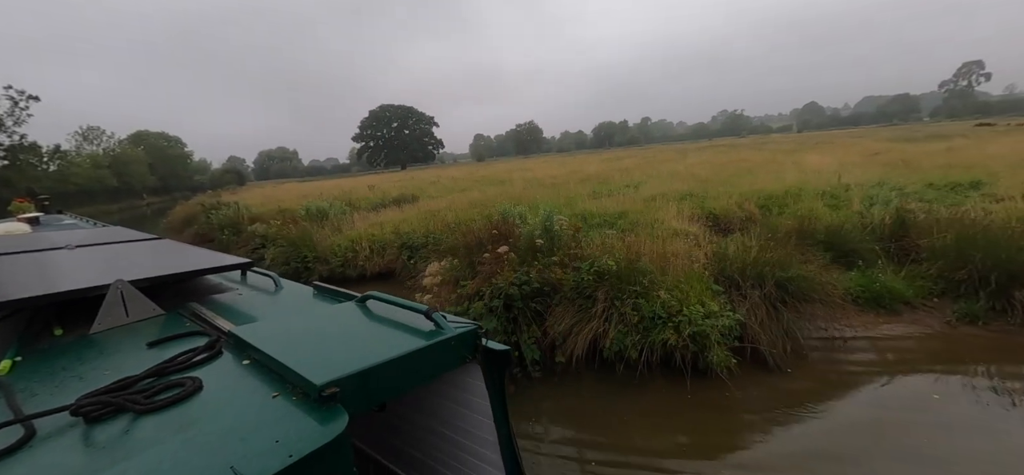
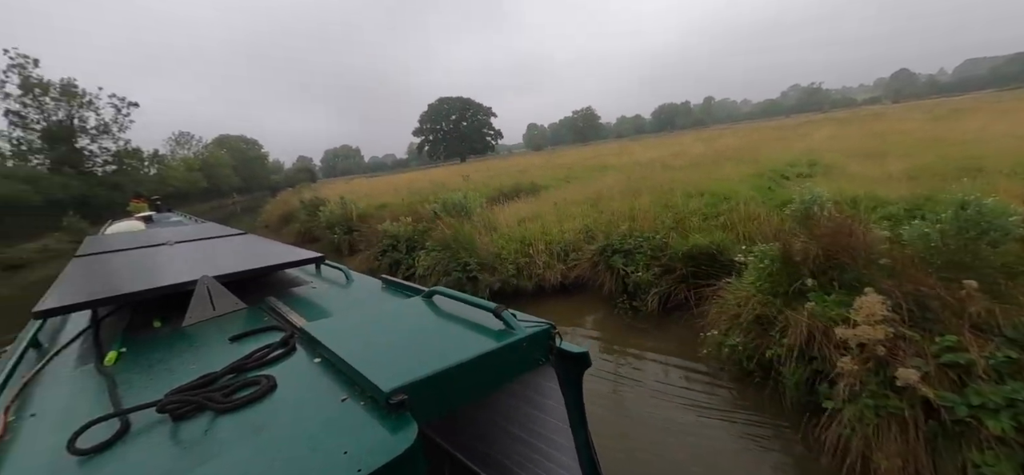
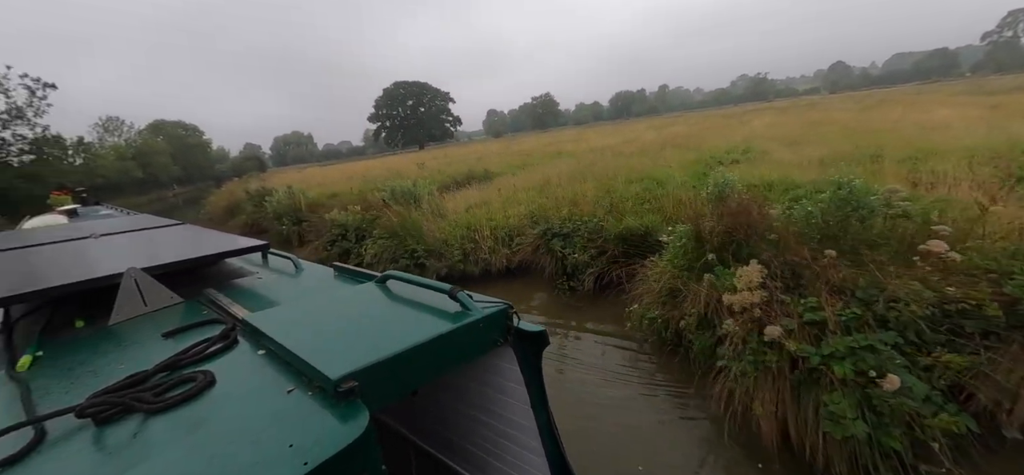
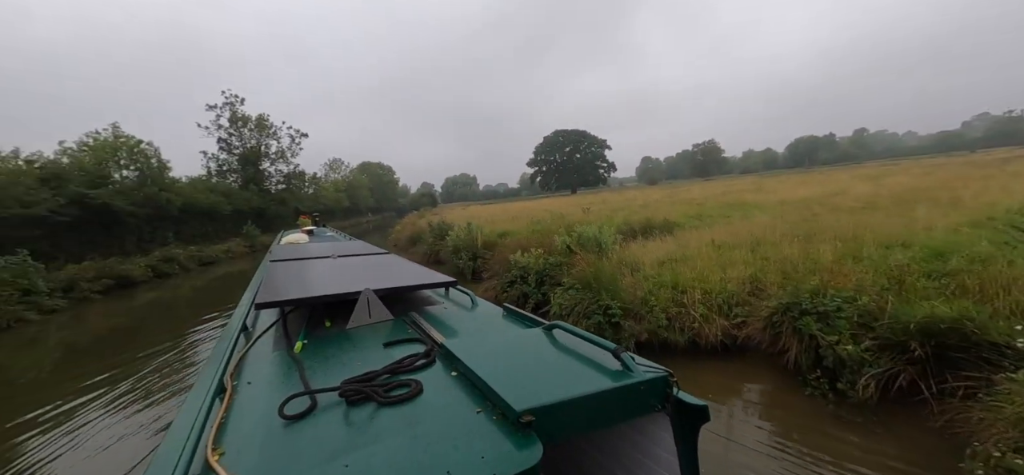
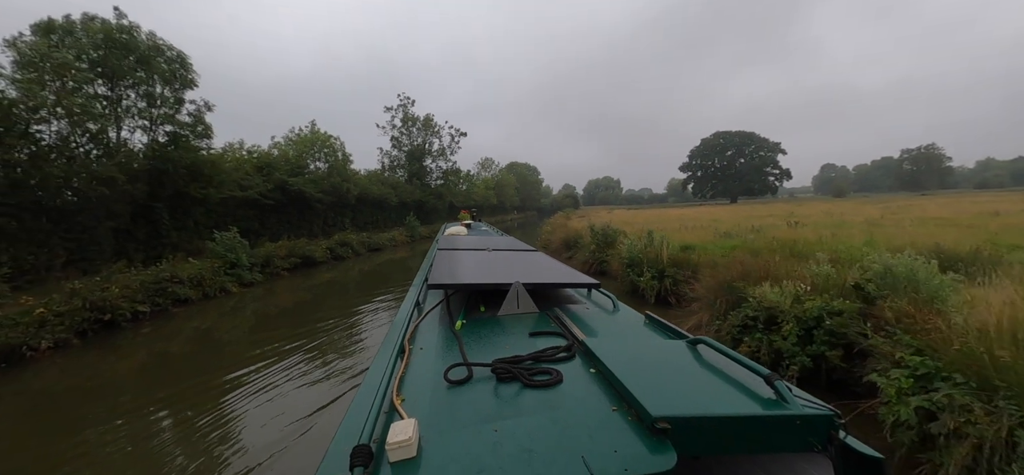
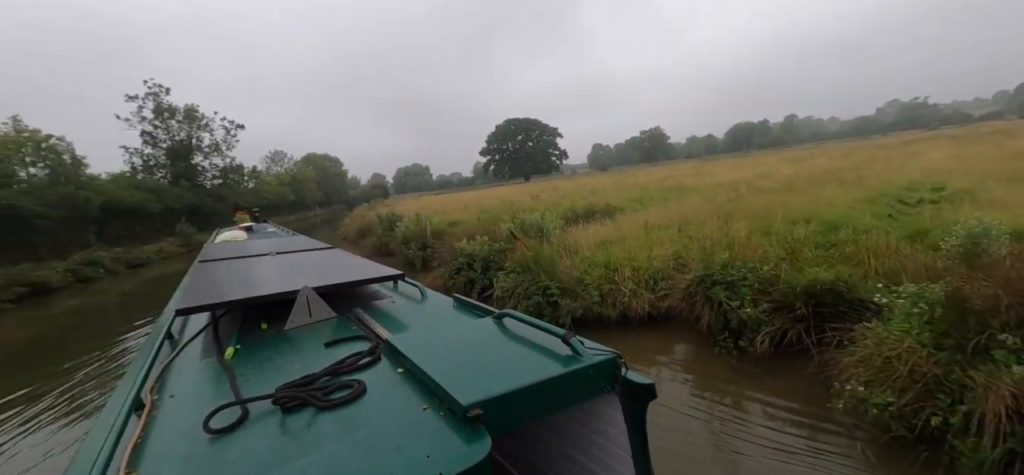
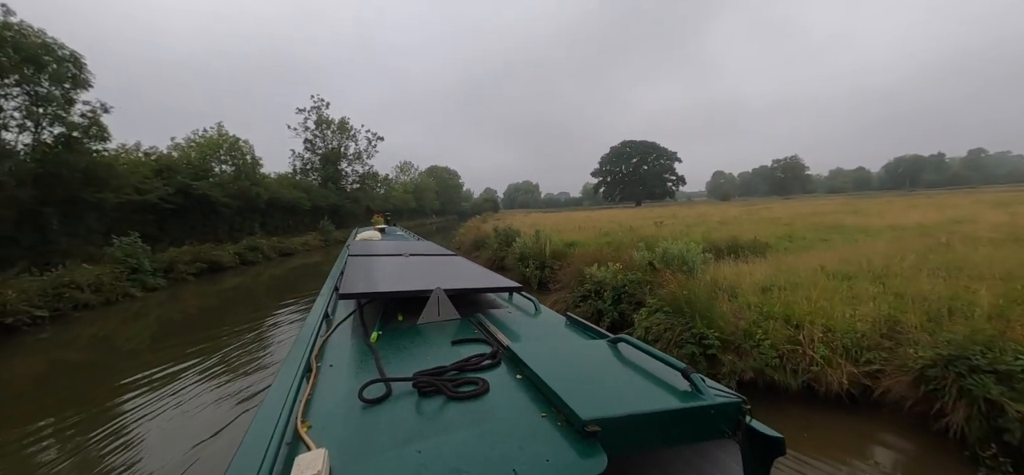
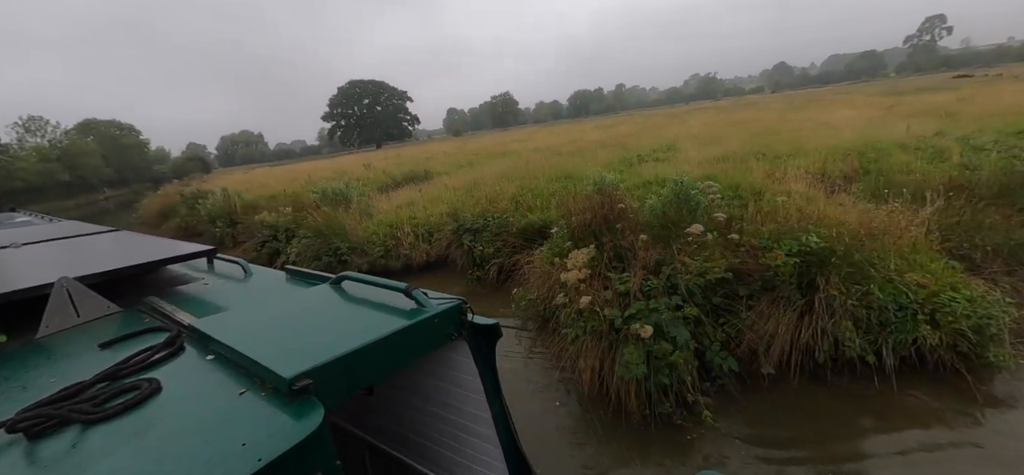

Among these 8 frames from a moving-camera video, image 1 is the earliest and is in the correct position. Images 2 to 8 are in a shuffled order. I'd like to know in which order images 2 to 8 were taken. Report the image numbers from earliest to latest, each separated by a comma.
8, 3, 2, 6, 4, 7, 5
